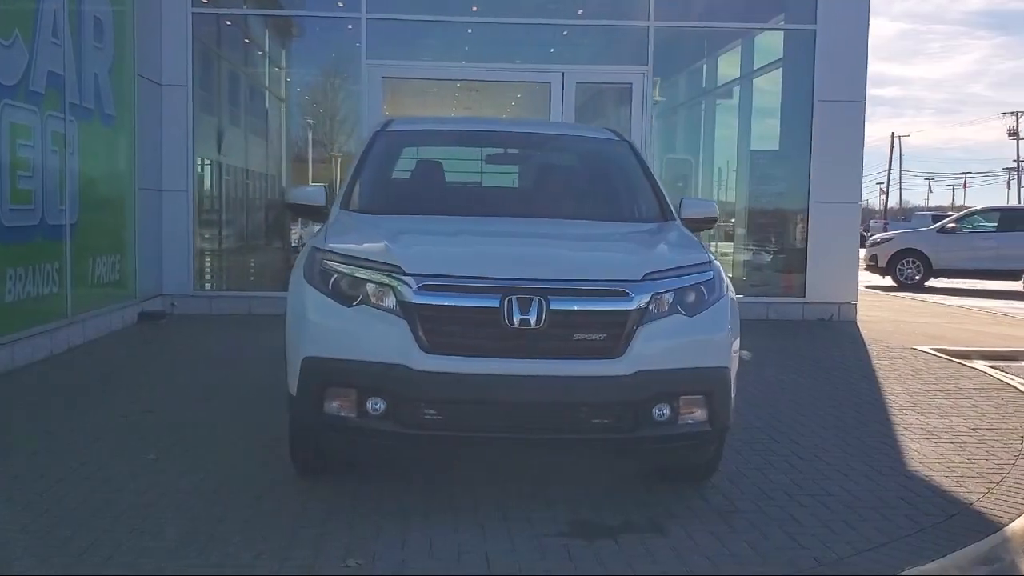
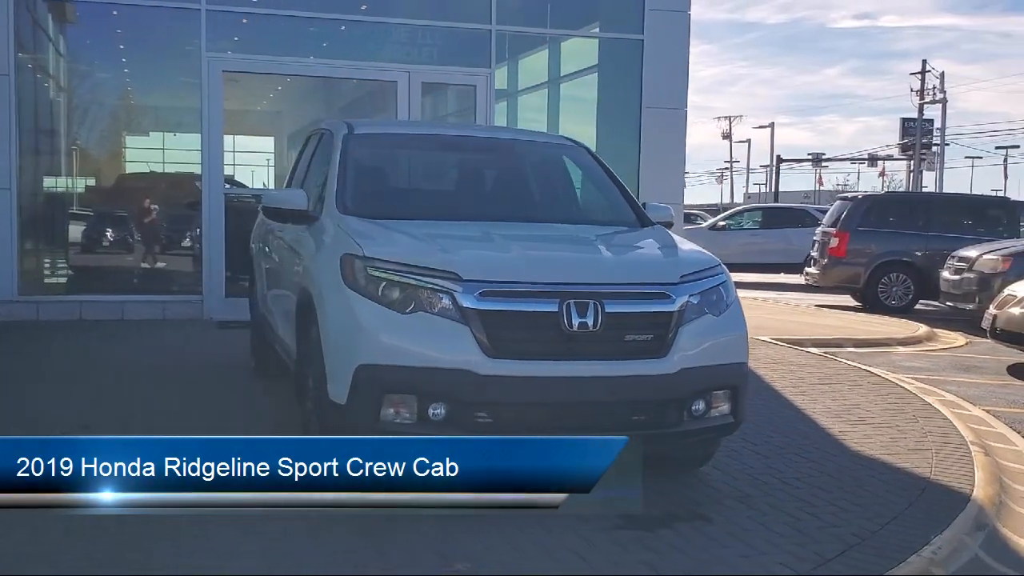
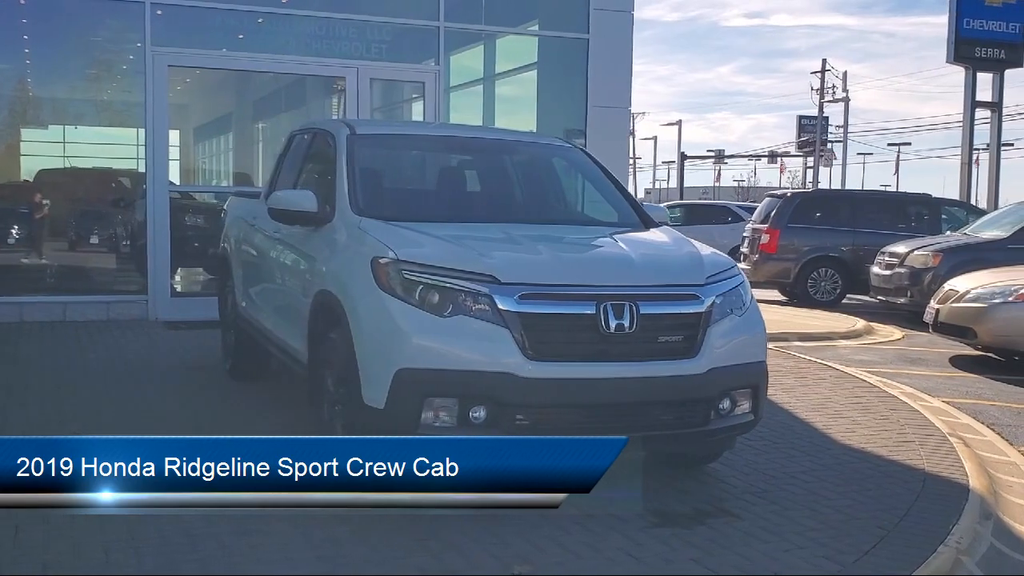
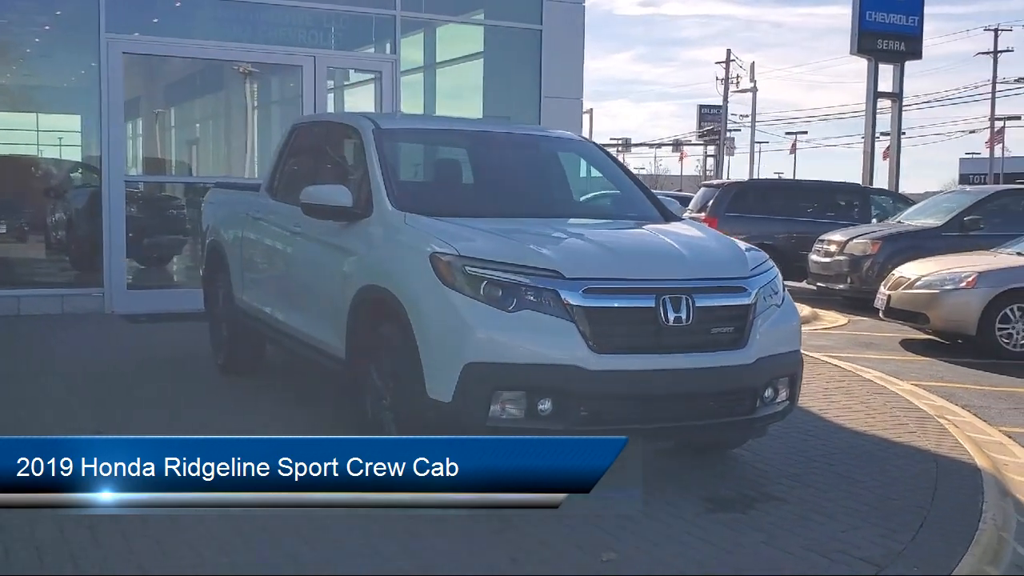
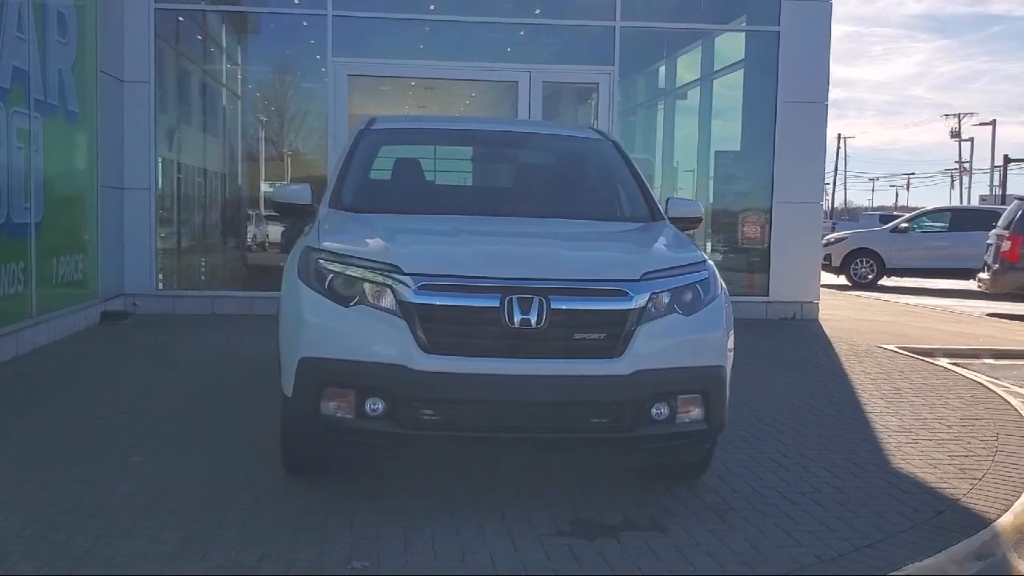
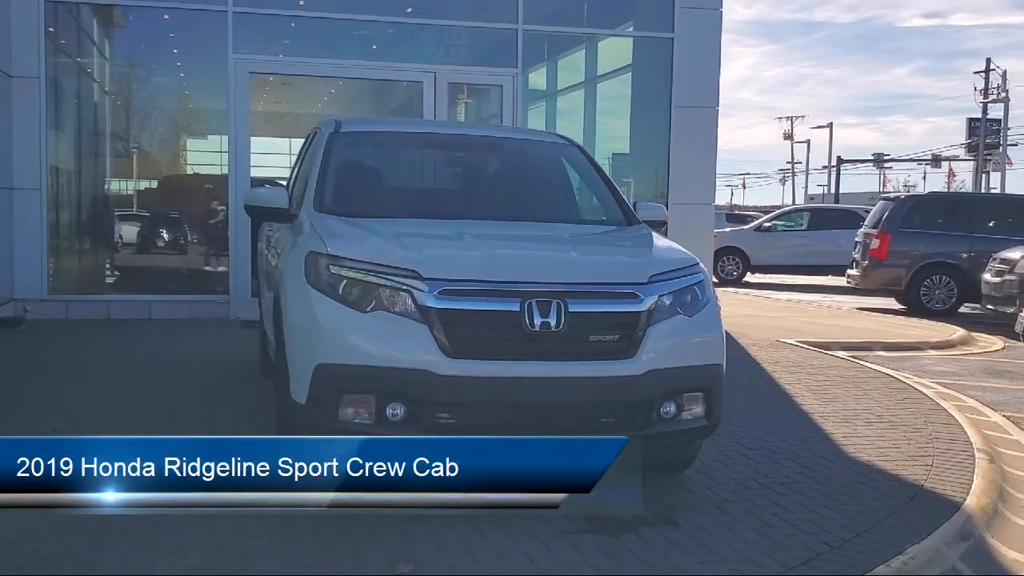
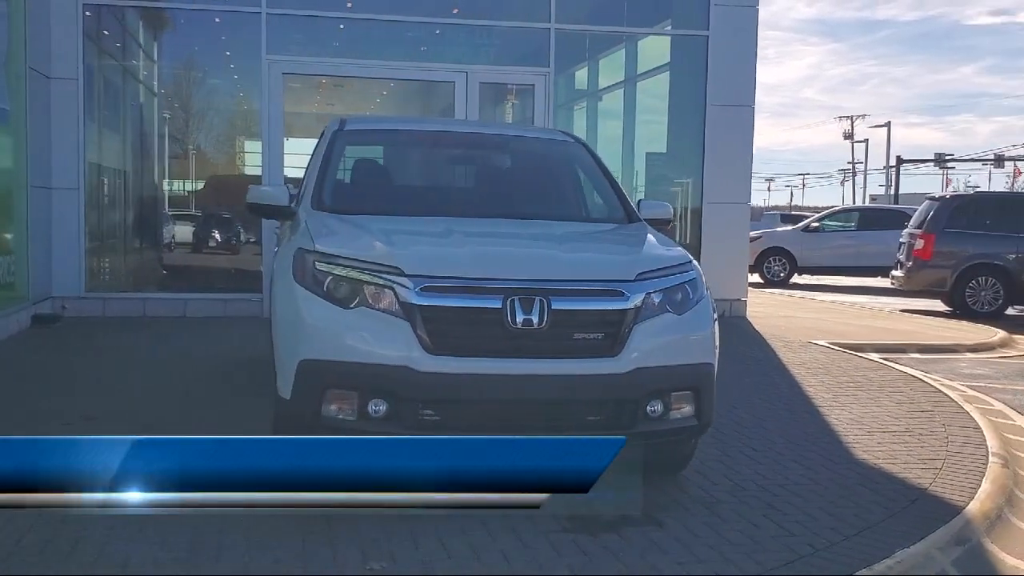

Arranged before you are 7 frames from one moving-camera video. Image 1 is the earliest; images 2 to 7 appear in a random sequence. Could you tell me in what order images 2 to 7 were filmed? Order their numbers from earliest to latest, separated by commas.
5, 7, 6, 2, 3, 4
